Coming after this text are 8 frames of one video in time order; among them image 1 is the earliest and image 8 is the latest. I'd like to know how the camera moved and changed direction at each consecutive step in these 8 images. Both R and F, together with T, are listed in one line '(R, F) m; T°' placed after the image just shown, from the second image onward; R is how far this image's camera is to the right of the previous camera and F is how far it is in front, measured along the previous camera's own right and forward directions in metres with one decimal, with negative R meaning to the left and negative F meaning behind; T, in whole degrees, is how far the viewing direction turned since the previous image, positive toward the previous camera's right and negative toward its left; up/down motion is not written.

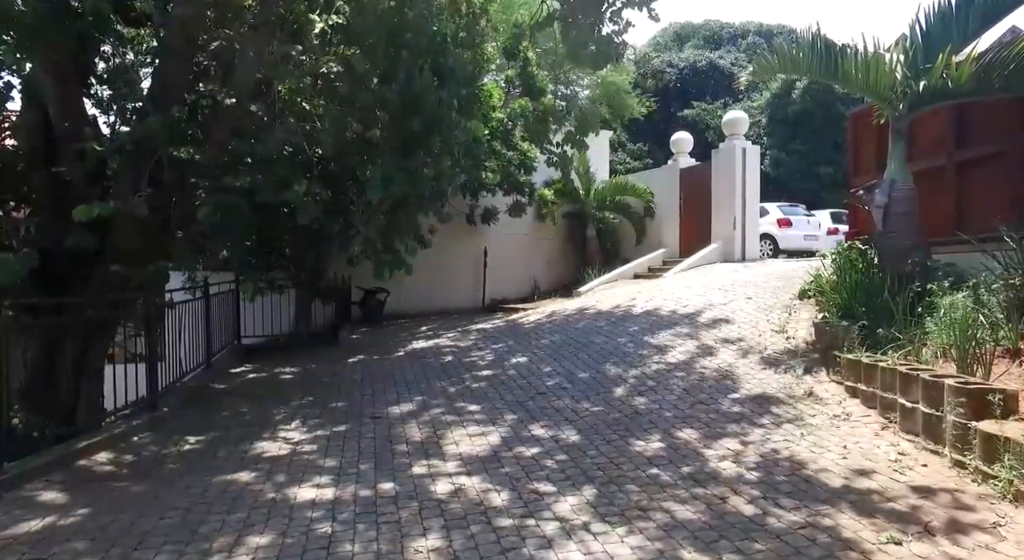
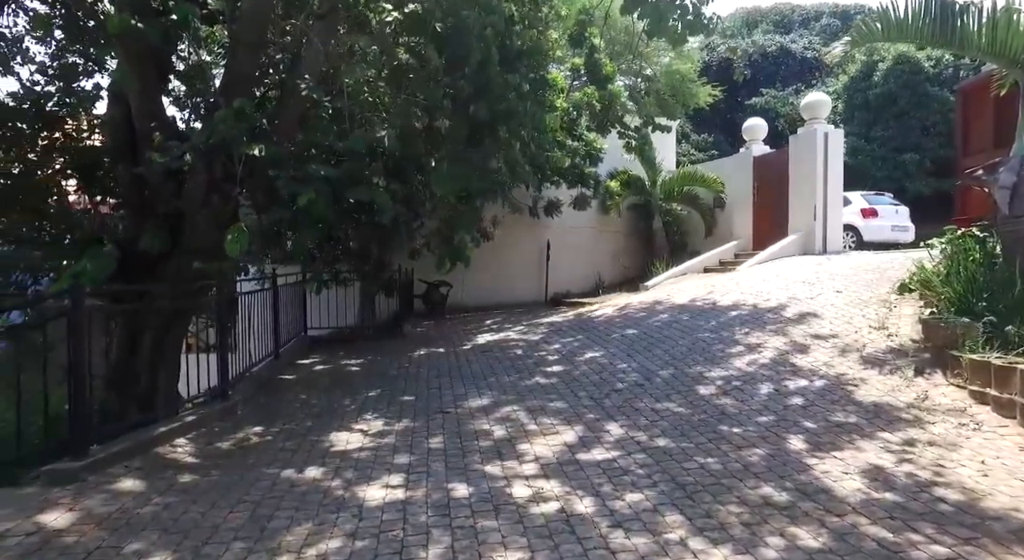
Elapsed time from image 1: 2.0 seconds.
(-0.1, +0.2) m; -5°
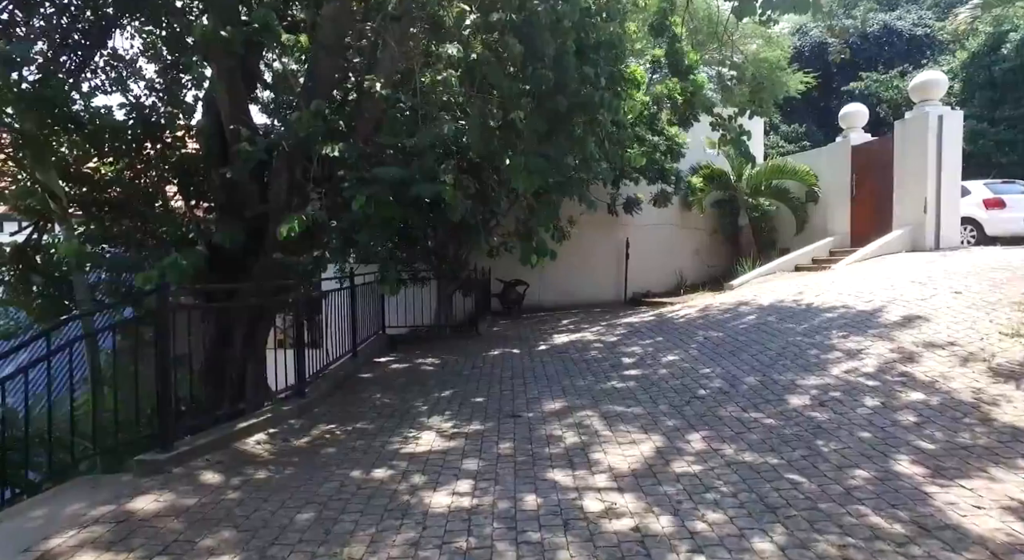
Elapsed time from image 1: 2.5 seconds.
(0.0, +0.2) m; -7°
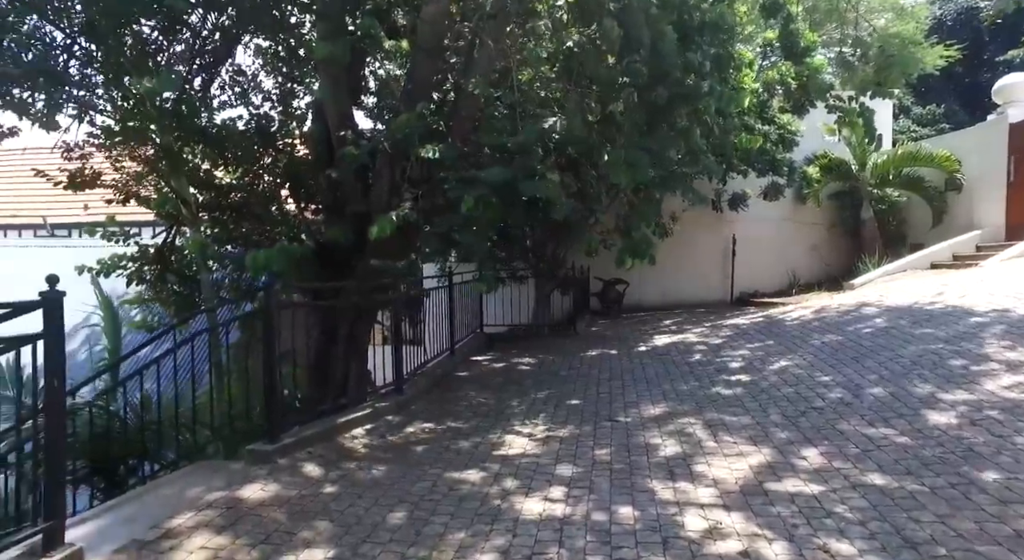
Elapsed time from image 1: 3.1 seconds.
(0.0, +0.1) m; -9°
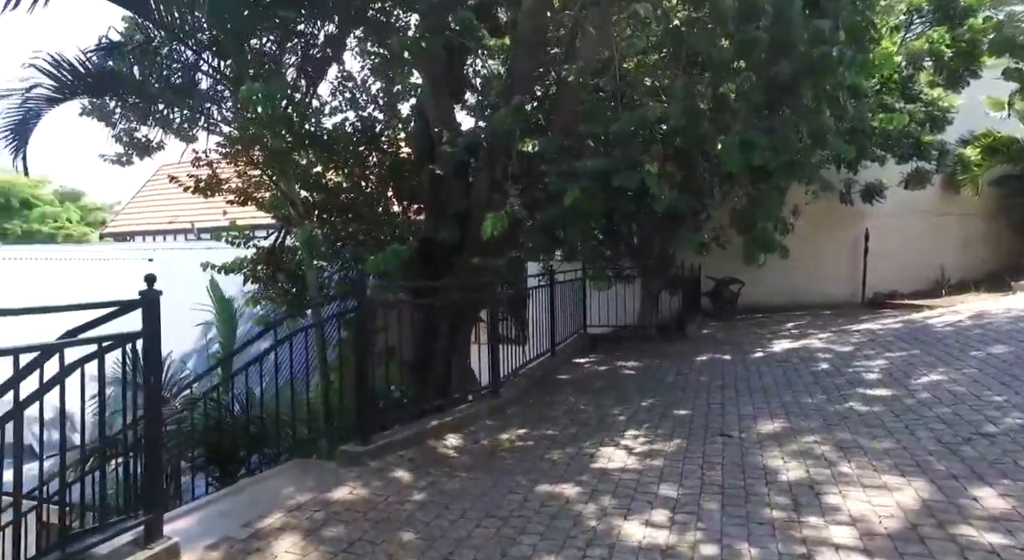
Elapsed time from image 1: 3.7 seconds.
(0.0, +0.3) m; -9°
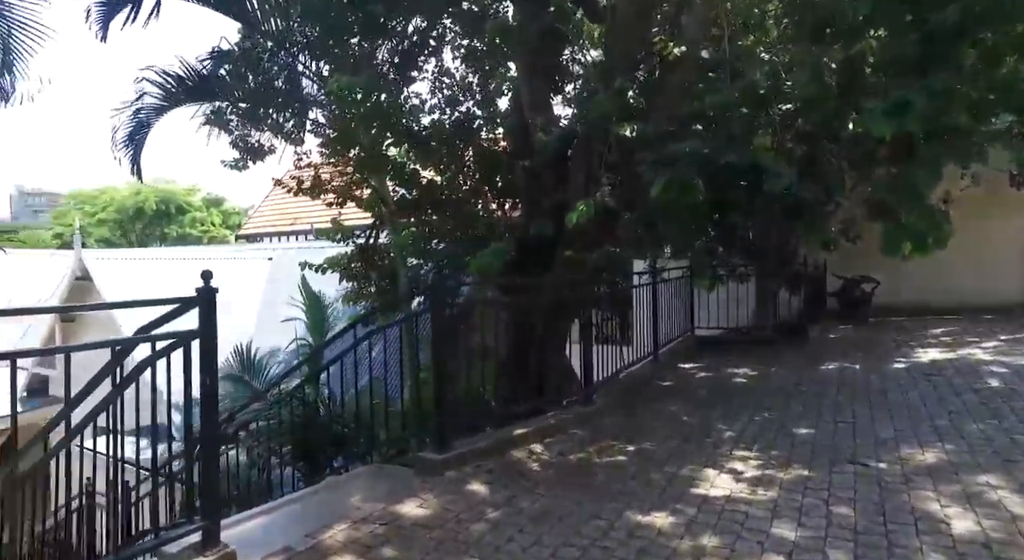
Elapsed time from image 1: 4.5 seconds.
(+0.1, +0.5) m; -9°
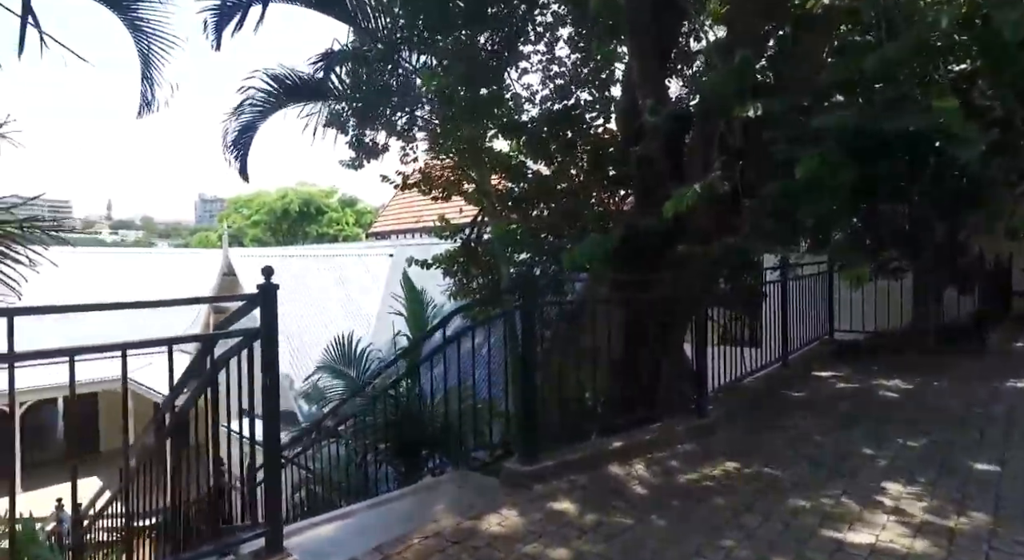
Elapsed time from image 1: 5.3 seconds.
(+0.1, +0.4) m; -11°
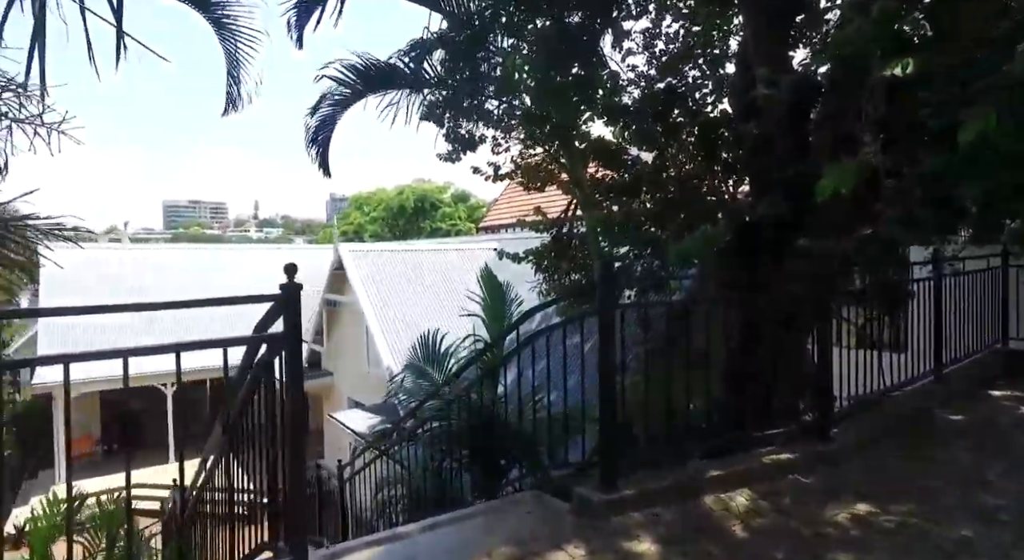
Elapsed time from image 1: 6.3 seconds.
(+0.2, +0.5) m; -10°
